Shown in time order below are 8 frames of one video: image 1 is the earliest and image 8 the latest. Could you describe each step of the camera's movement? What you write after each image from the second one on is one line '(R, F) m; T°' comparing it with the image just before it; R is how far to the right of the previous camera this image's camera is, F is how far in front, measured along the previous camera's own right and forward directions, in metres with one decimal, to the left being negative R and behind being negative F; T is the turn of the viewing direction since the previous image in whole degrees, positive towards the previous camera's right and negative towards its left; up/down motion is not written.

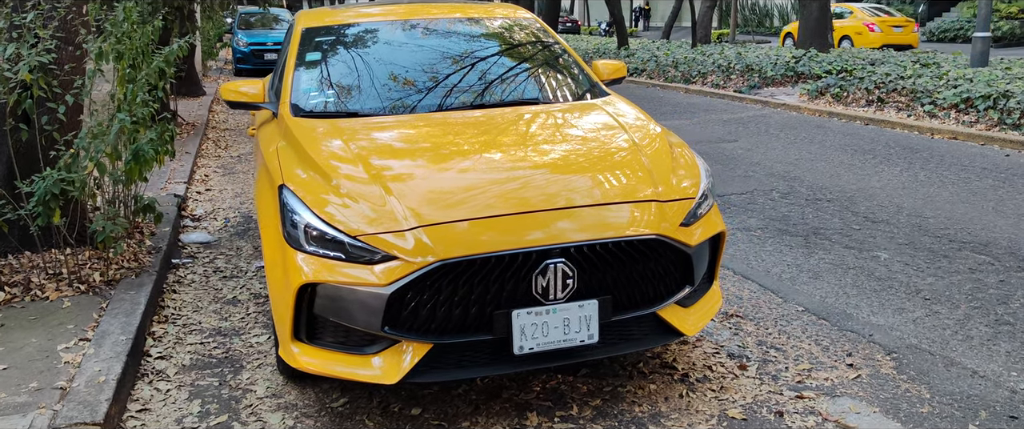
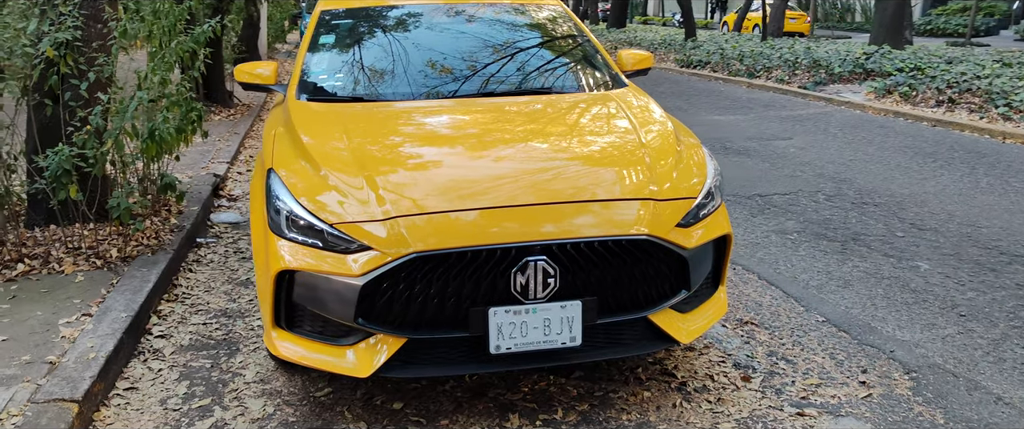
(+0.3, +0.1) m; -5°
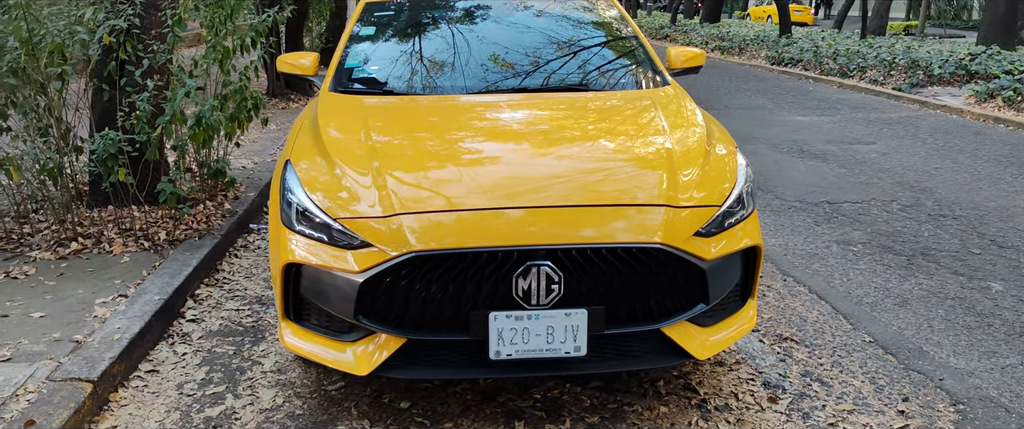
(+0.2, +0.1) m; -6°
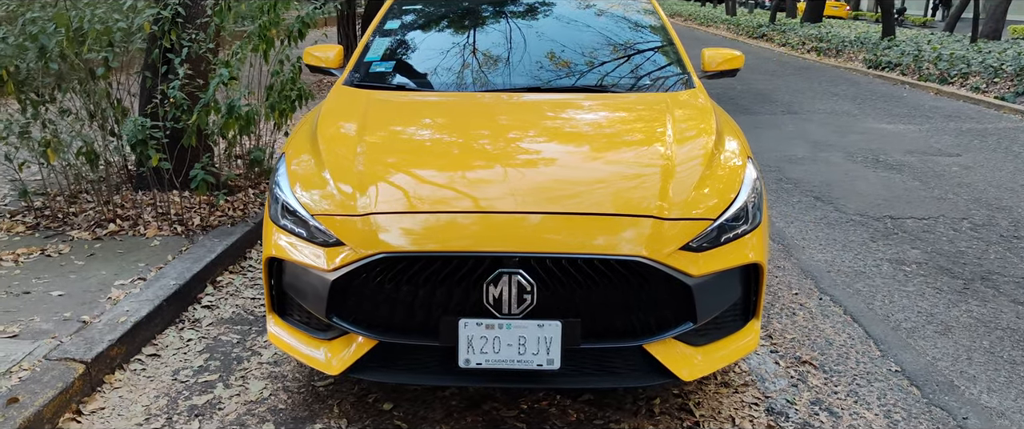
(+0.3, +0.1) m; -6°
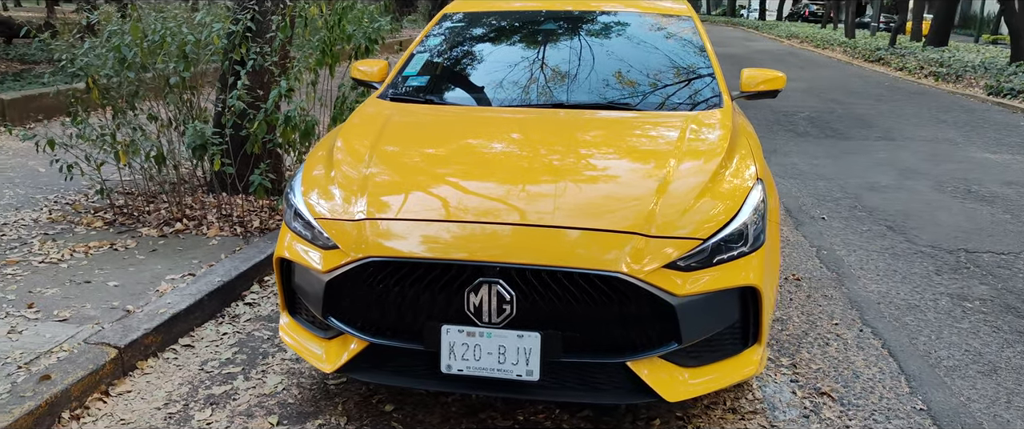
(+0.3, 0.0) m; -8°
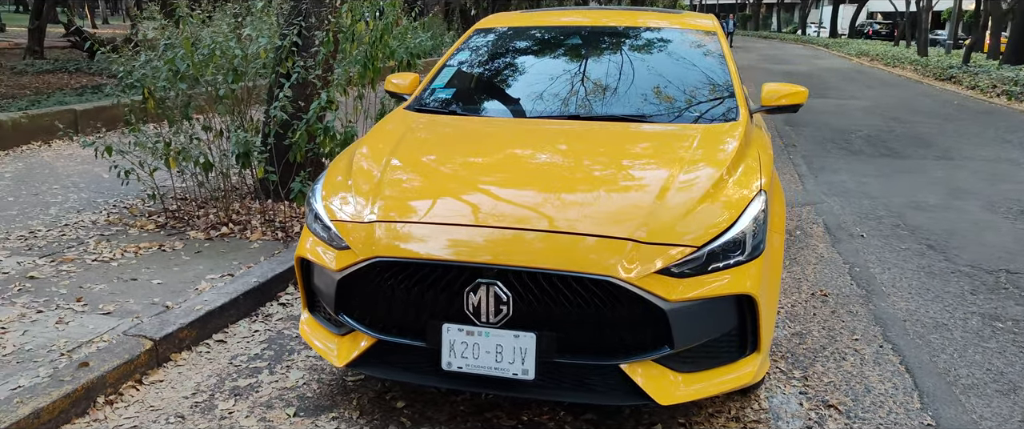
(+0.2, -0.1) m; -4°
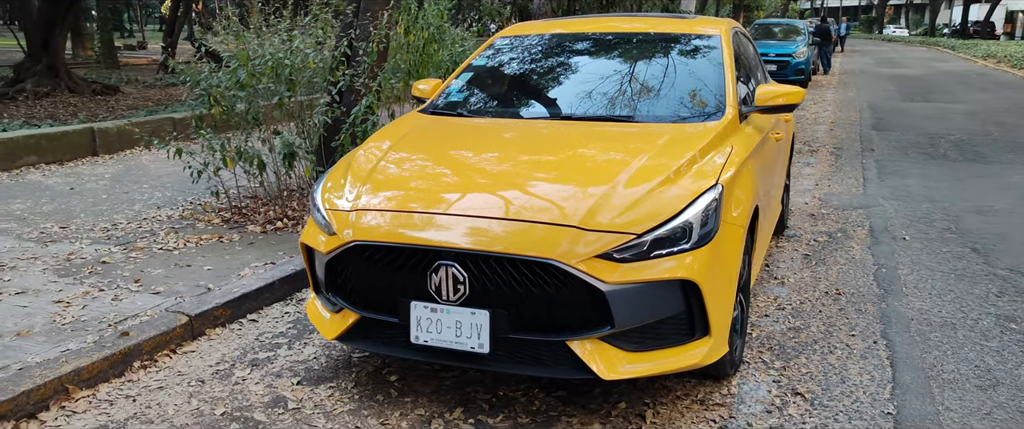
(+0.5, -0.2) m; -8°
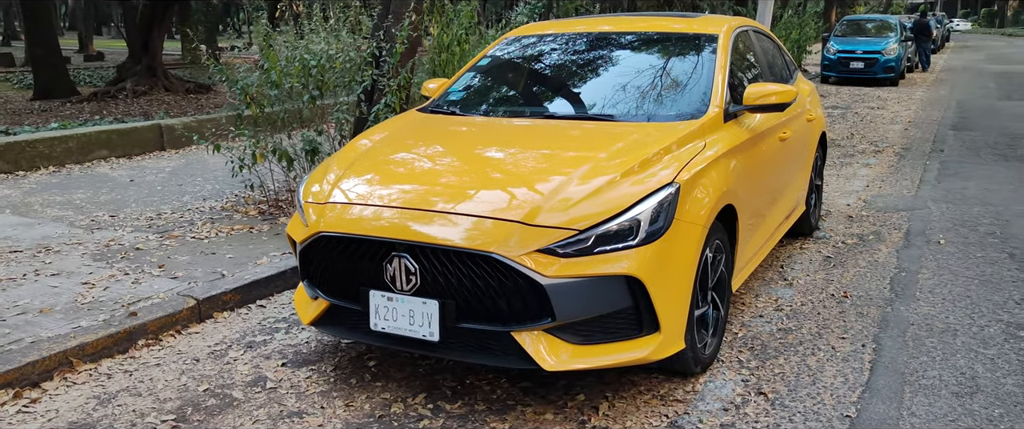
(+0.5, -0.1) m; -7°
